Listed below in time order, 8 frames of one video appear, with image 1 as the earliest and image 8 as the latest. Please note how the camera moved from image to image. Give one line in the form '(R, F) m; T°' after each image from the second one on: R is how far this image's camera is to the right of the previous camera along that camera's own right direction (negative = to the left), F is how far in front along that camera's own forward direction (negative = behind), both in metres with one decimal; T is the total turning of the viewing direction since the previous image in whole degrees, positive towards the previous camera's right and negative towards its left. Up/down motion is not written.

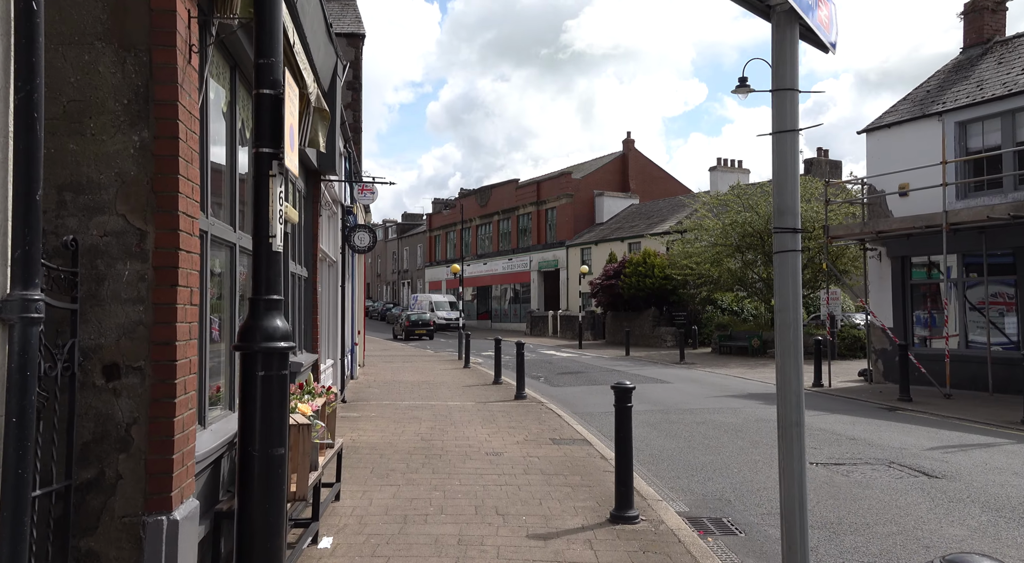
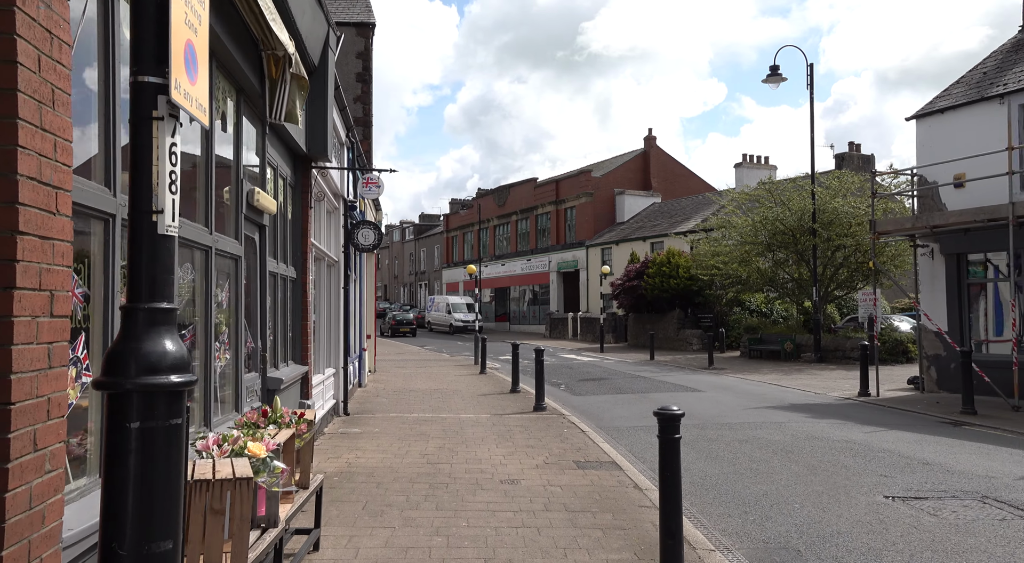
(0.0, +1.2) m; -1°
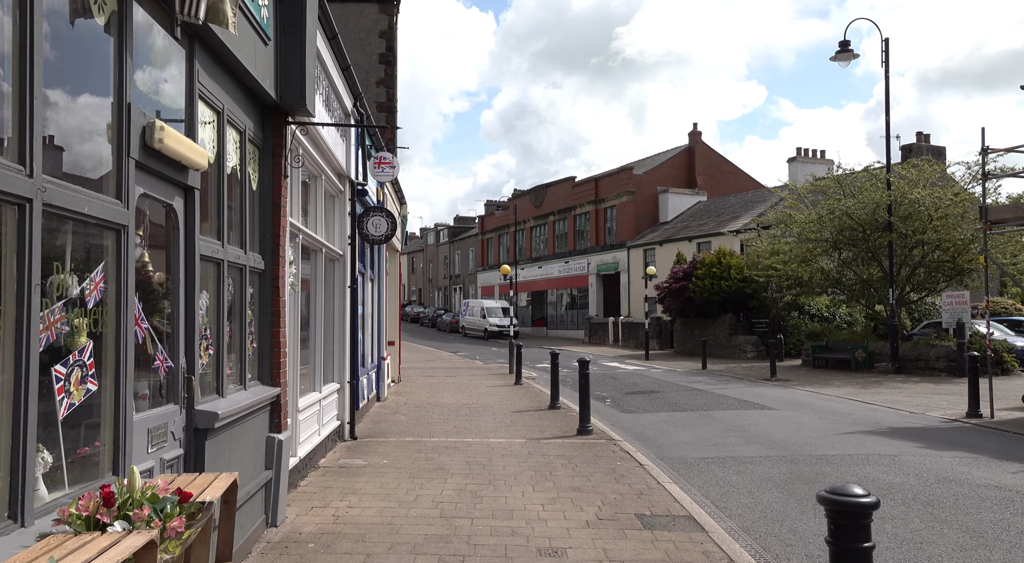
(0.0, +2.1) m; -3°
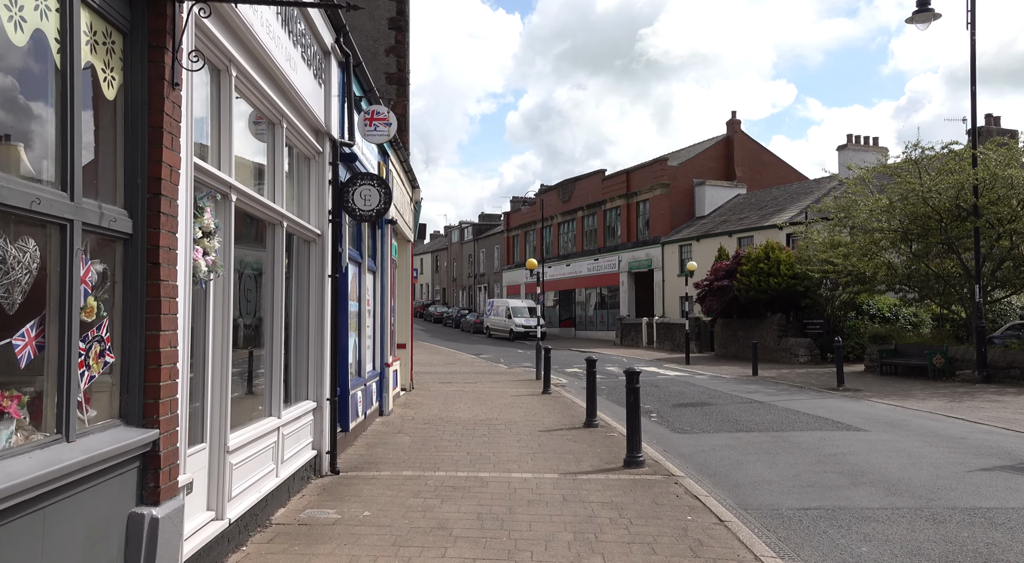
(0.0, +2.4) m; -2°
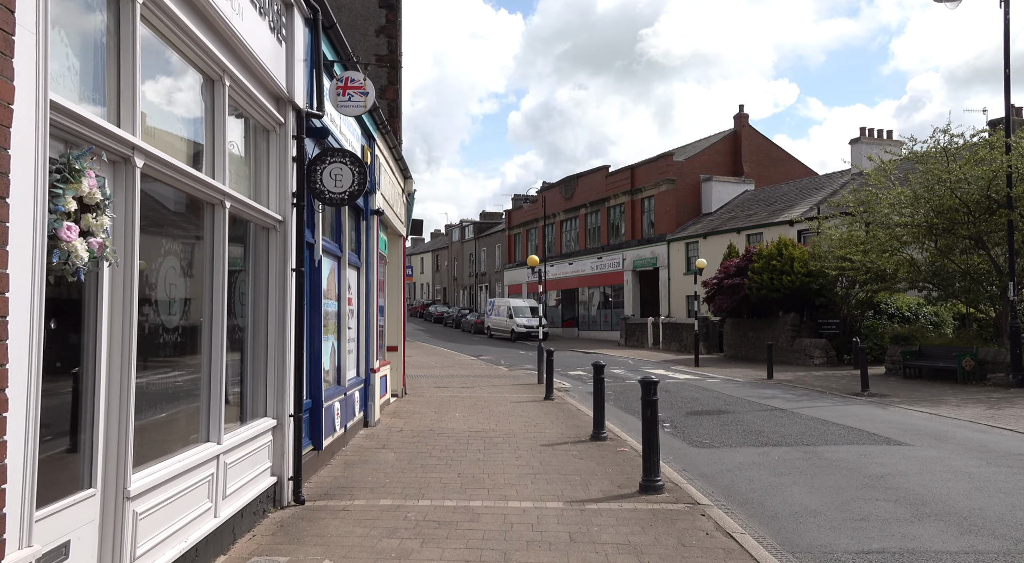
(0.0, +1.2) m; 0°
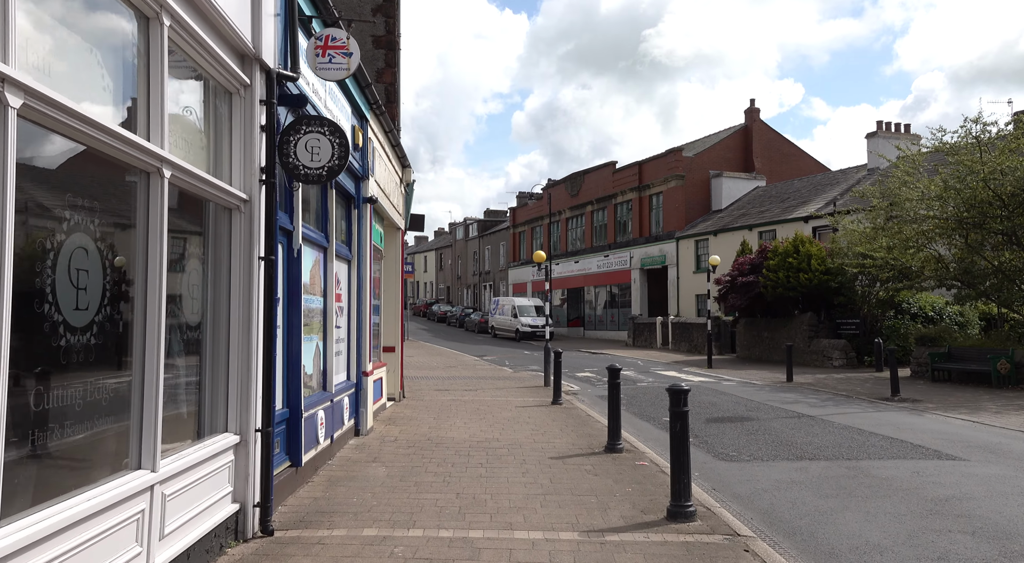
(0.0, +1.0) m; 0°
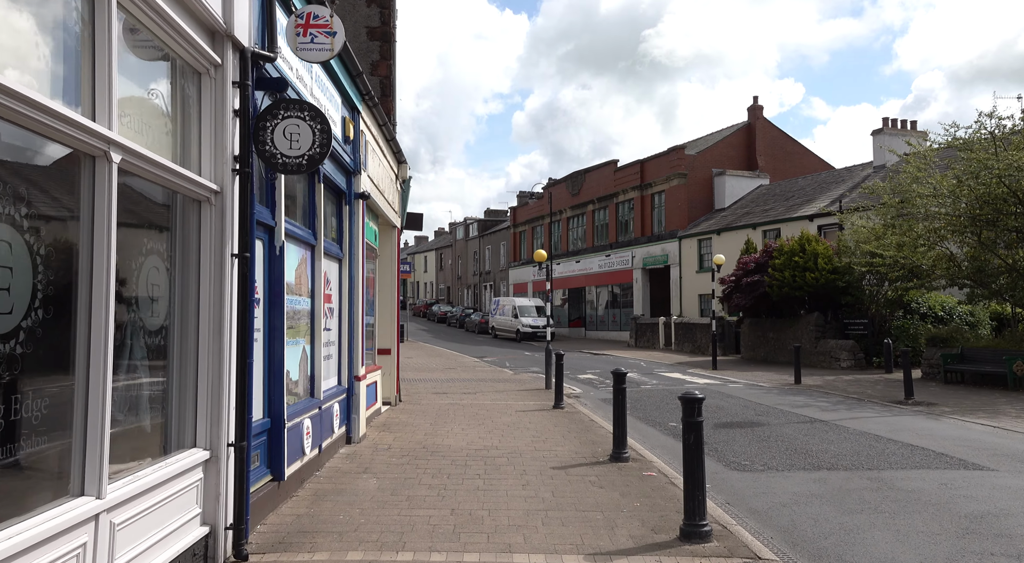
(0.0, +0.5) m; 0°
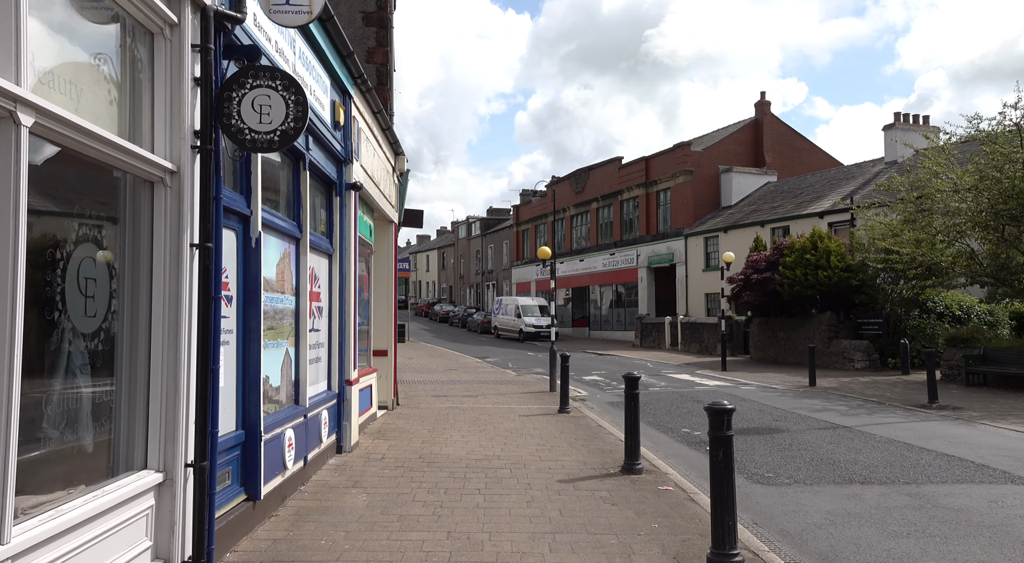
(0.0, +0.7) m; 0°
